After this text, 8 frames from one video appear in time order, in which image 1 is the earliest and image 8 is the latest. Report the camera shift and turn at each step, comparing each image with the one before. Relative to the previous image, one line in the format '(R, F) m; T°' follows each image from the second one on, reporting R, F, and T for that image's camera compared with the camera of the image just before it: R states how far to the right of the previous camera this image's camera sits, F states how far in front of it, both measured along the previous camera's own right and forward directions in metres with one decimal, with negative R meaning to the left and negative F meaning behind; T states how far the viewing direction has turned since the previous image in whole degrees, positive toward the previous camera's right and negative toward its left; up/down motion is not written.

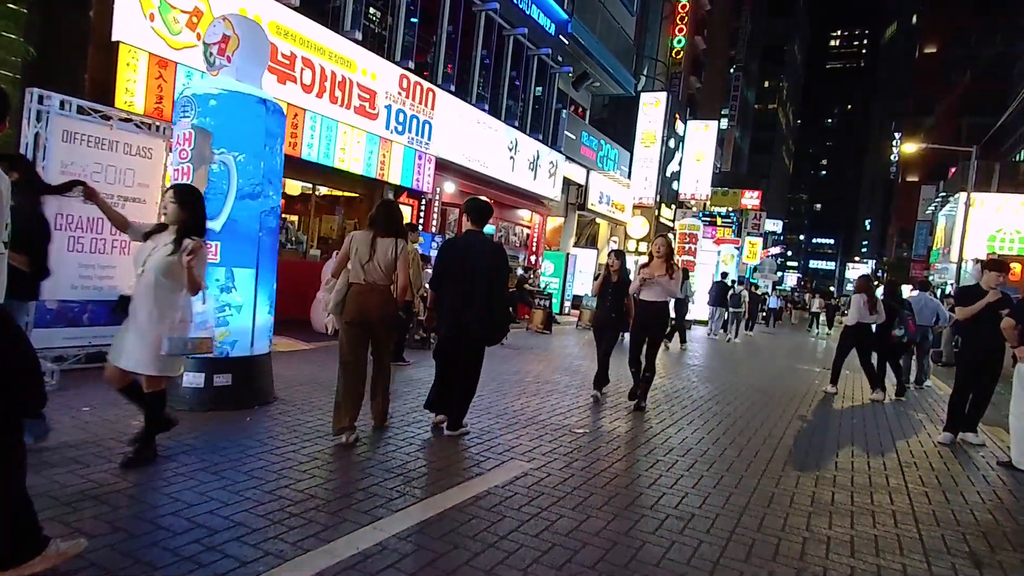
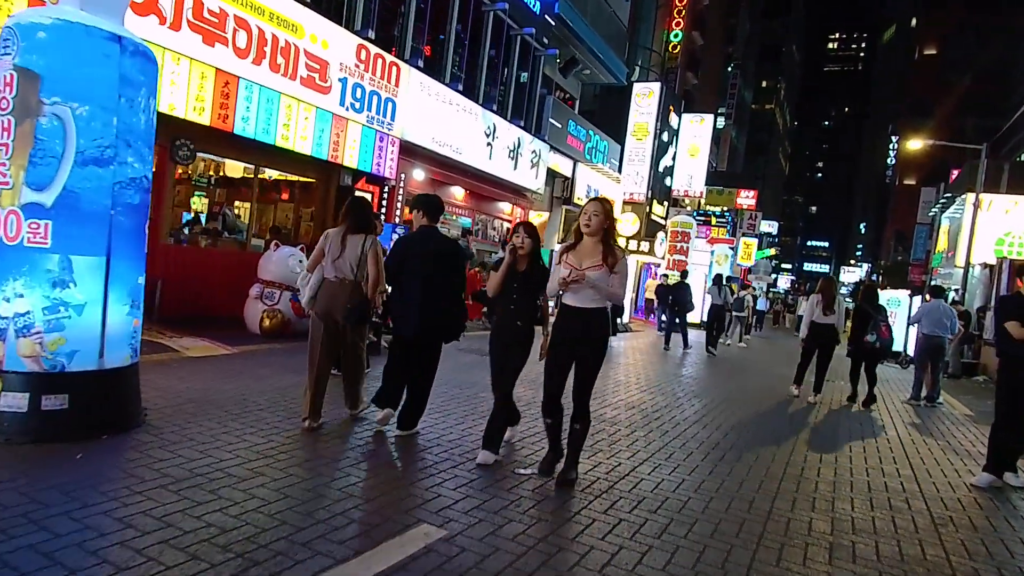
(+0.5, +1.4) m; +1°
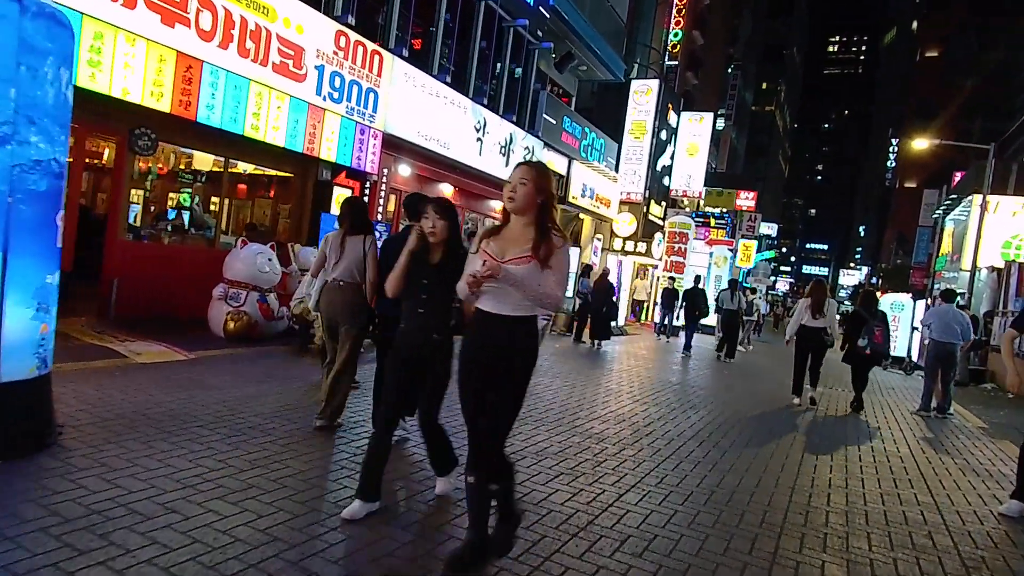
(+0.2, +0.7) m; 0°
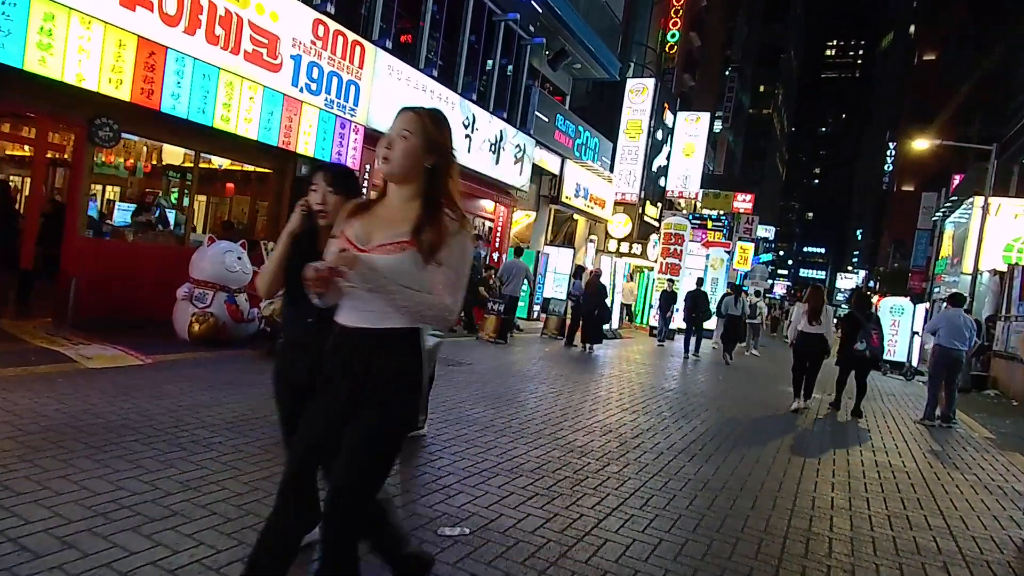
(+0.2, +0.5) m; 0°
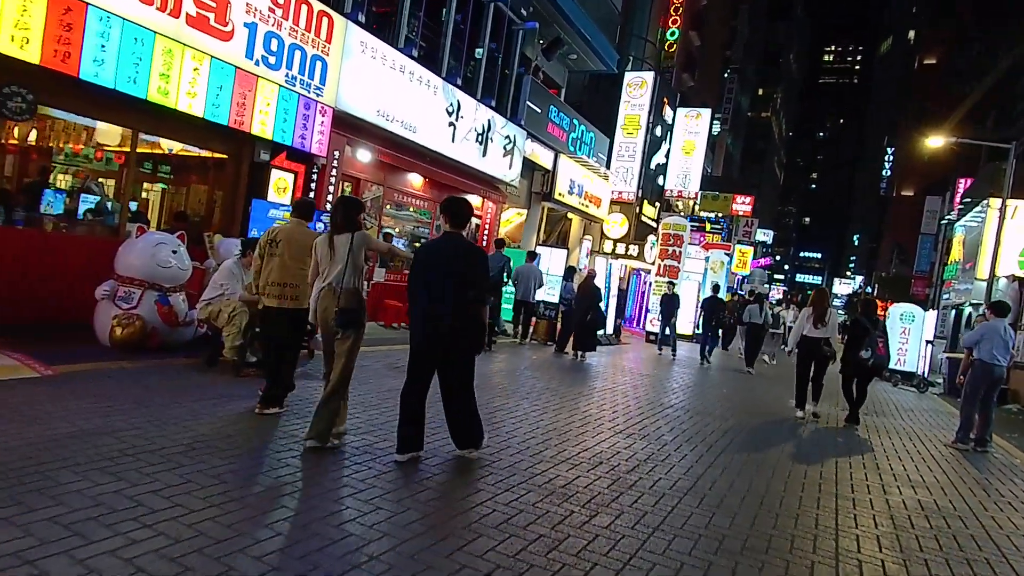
(+0.2, +1.2) m; 0°
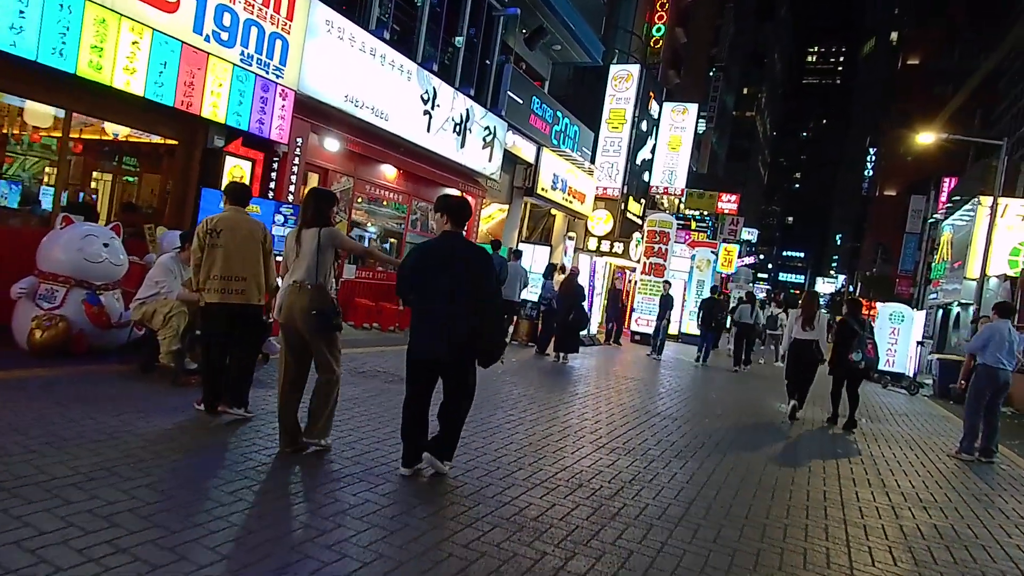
(+0.1, +0.7) m; +1°
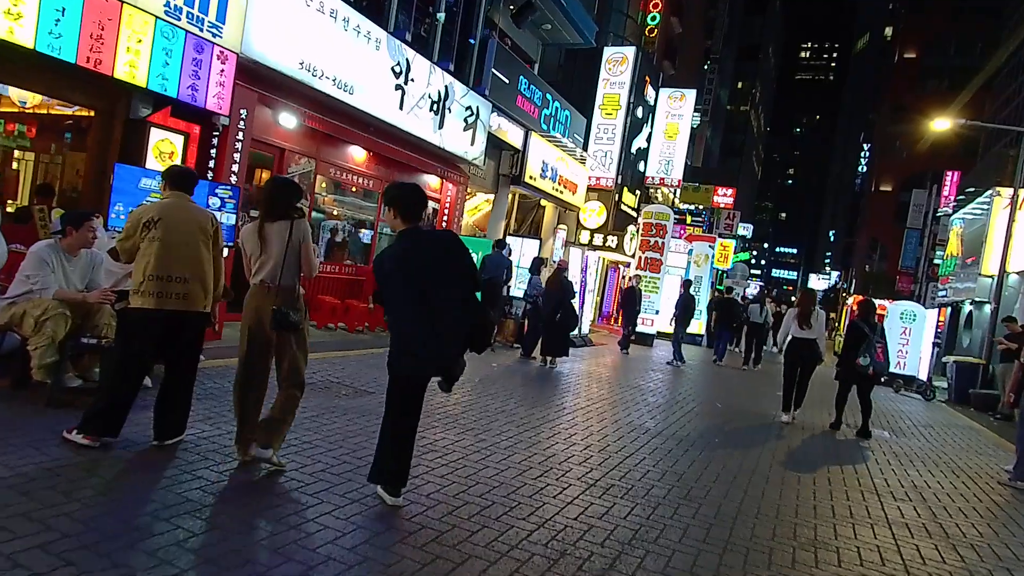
(+0.2, +1.4) m; +1°
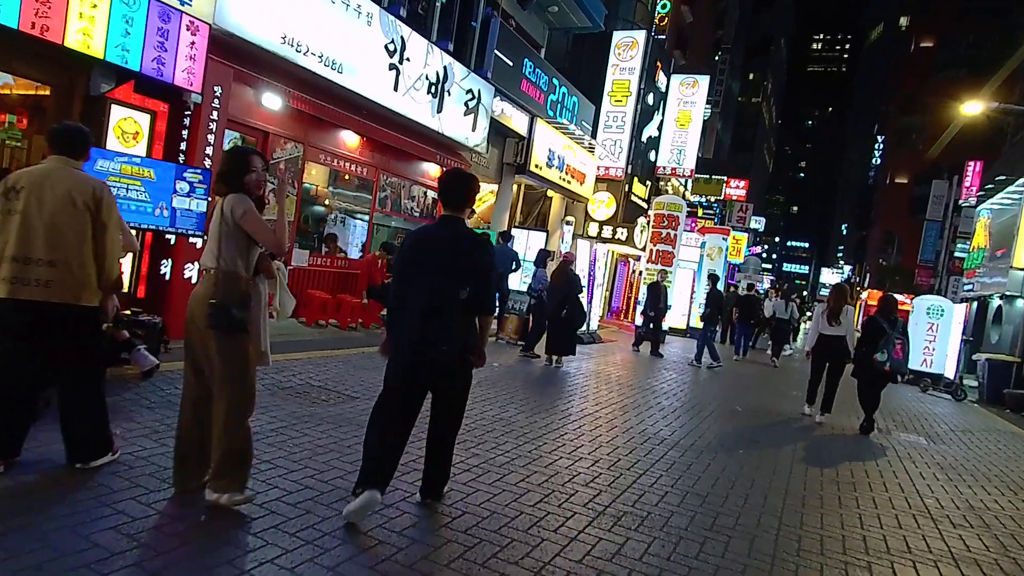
(+0.1, +0.8) m; -1°
